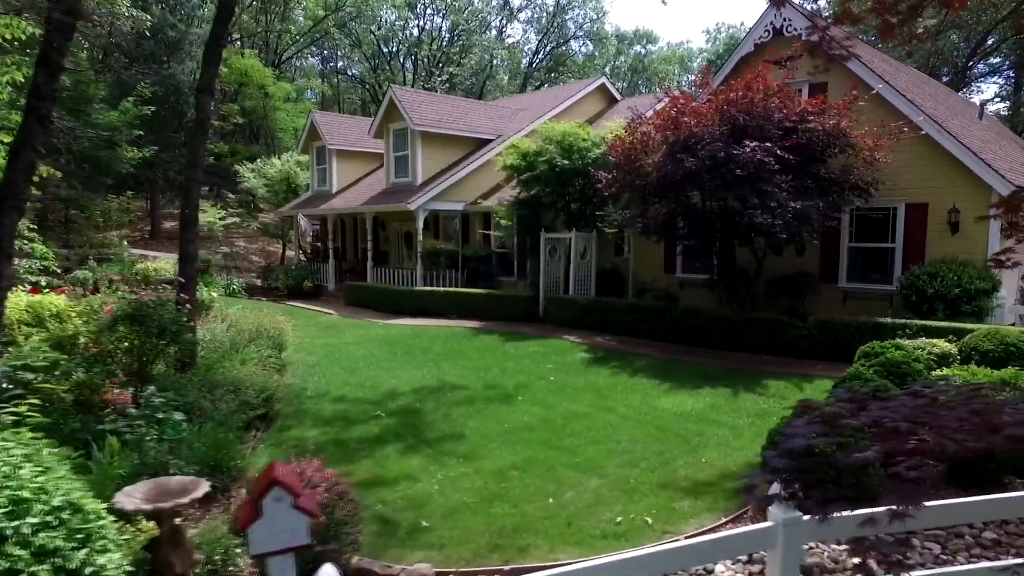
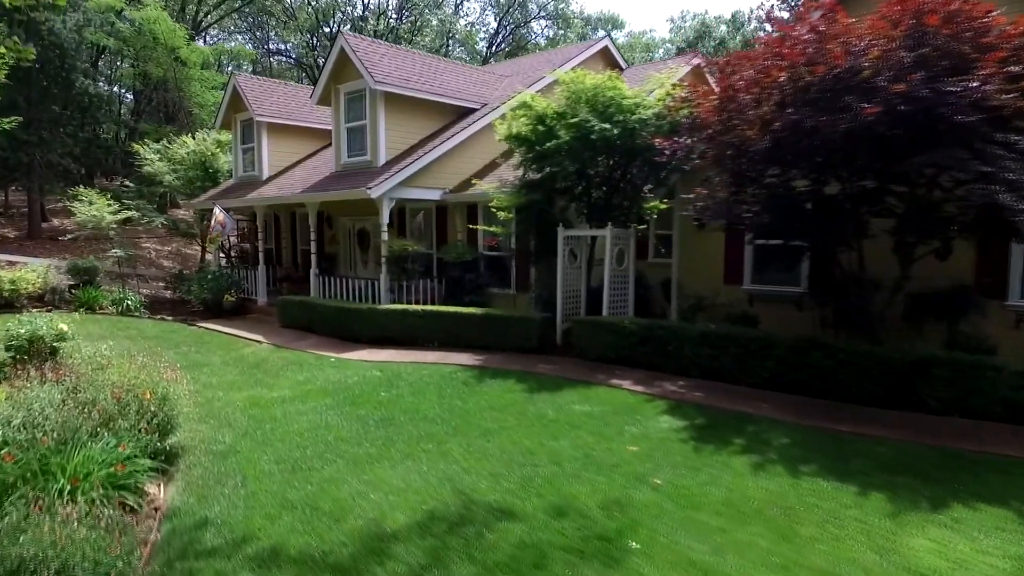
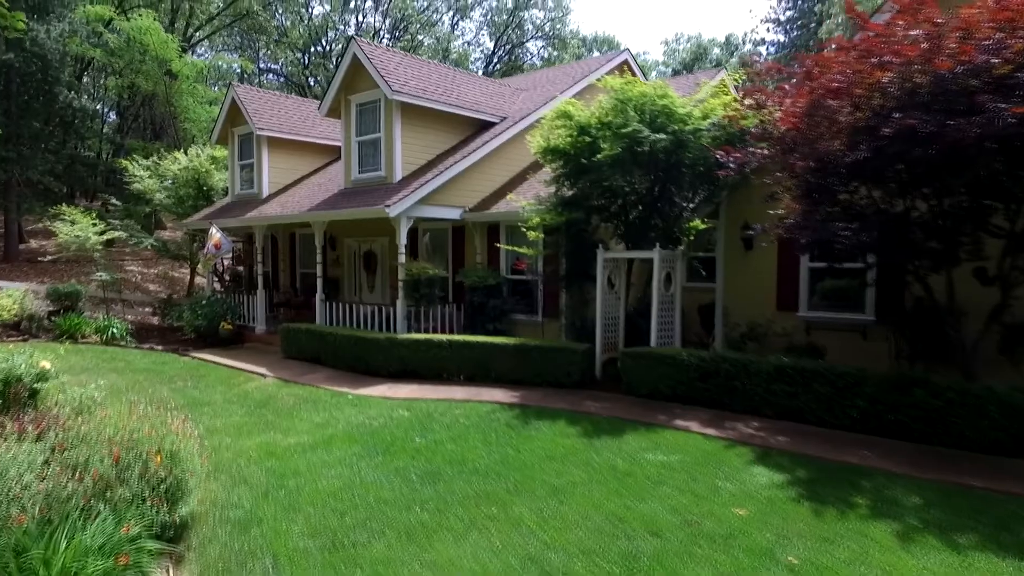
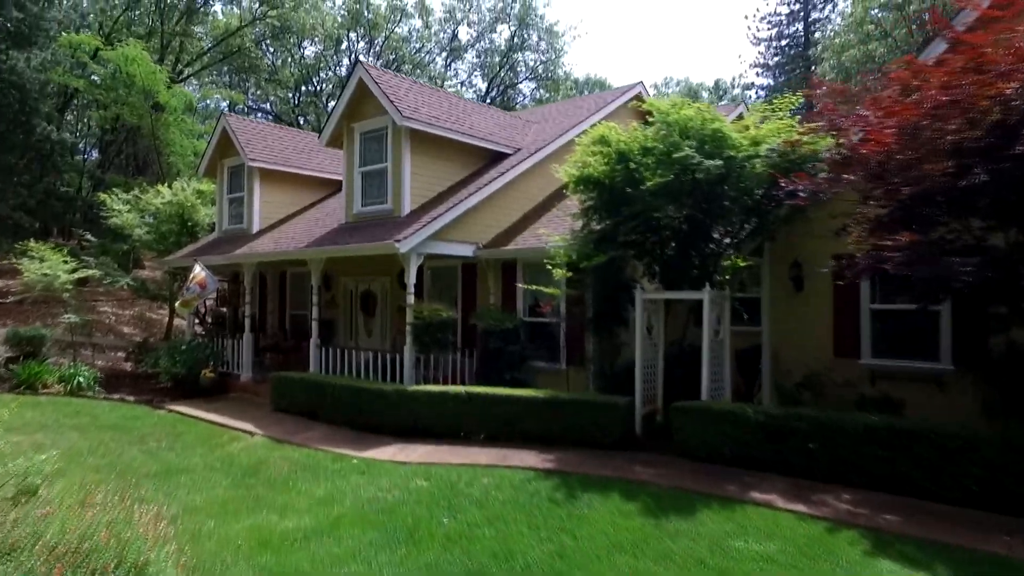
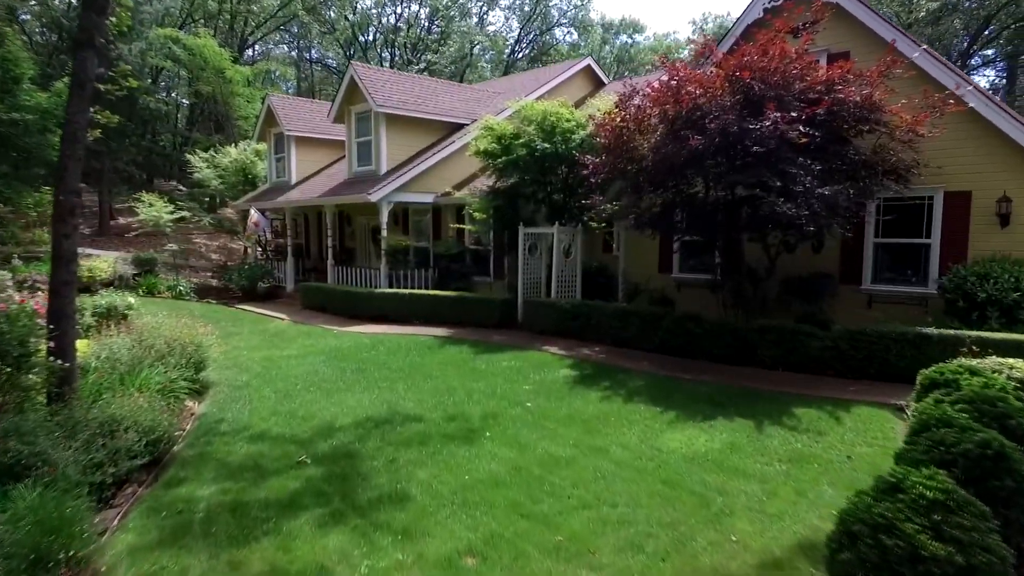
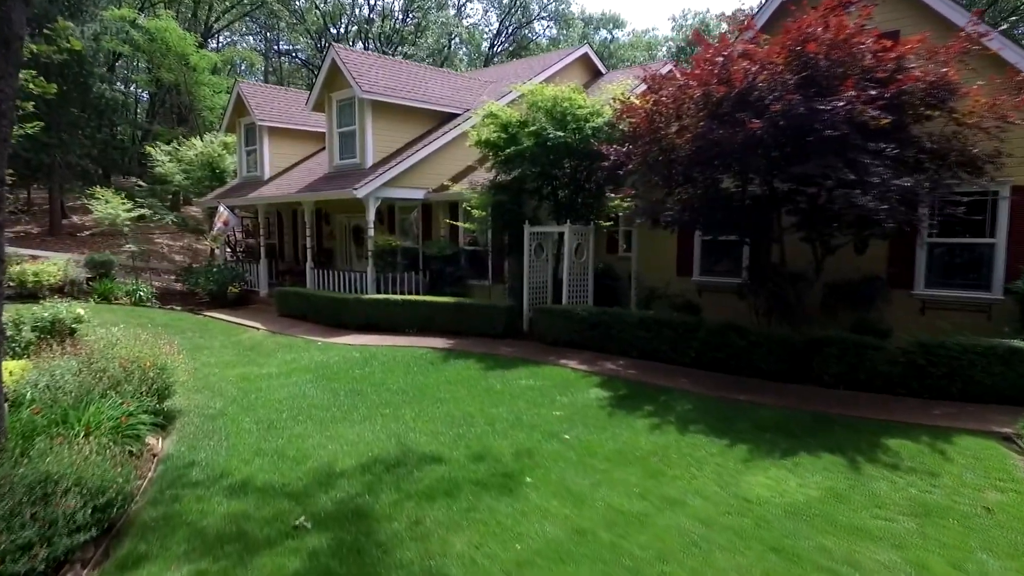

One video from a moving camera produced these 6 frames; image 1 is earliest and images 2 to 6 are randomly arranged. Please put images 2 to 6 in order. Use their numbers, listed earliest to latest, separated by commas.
5, 6, 2, 3, 4
